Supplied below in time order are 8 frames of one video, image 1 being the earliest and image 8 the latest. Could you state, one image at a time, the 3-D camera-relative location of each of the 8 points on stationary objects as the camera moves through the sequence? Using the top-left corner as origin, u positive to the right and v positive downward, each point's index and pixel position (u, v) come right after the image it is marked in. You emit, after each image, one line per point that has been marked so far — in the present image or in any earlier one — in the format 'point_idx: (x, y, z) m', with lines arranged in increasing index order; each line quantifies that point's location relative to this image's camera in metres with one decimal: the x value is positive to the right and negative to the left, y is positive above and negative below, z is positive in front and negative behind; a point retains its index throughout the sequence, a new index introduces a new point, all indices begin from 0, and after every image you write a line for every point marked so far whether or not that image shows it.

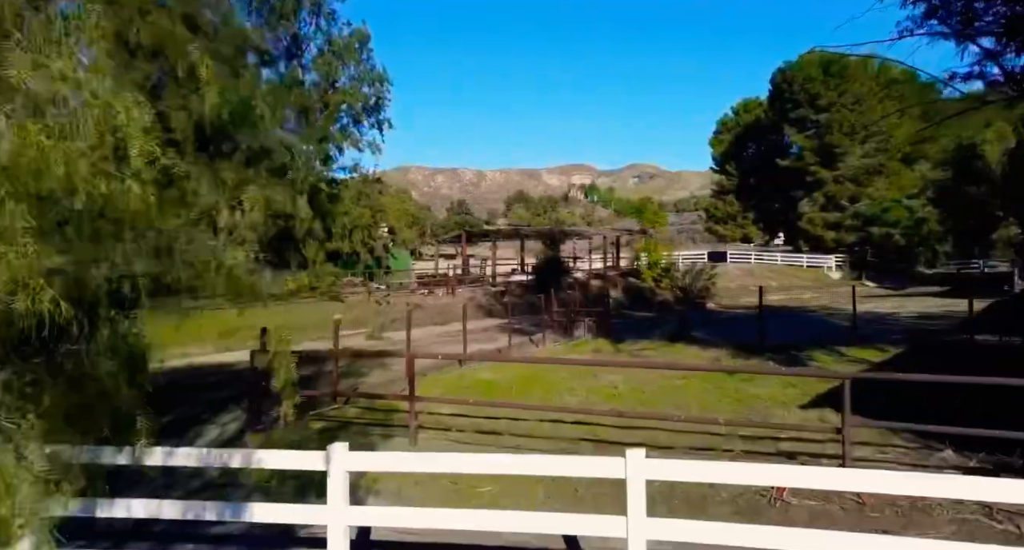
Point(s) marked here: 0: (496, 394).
0: (-0.2, -1.9, +9.7) m
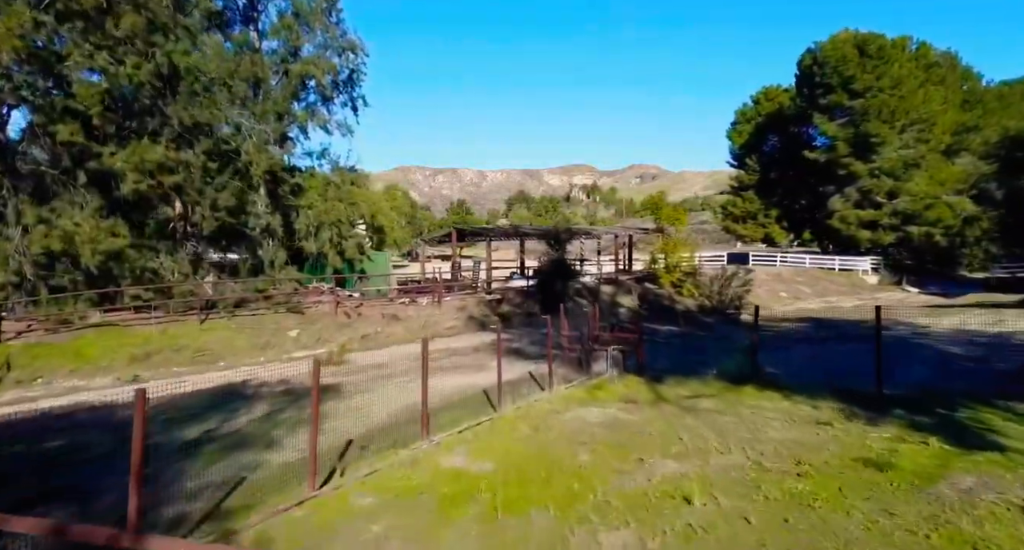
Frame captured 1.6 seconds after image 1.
0: (-0.4, -2.1, +5.3) m
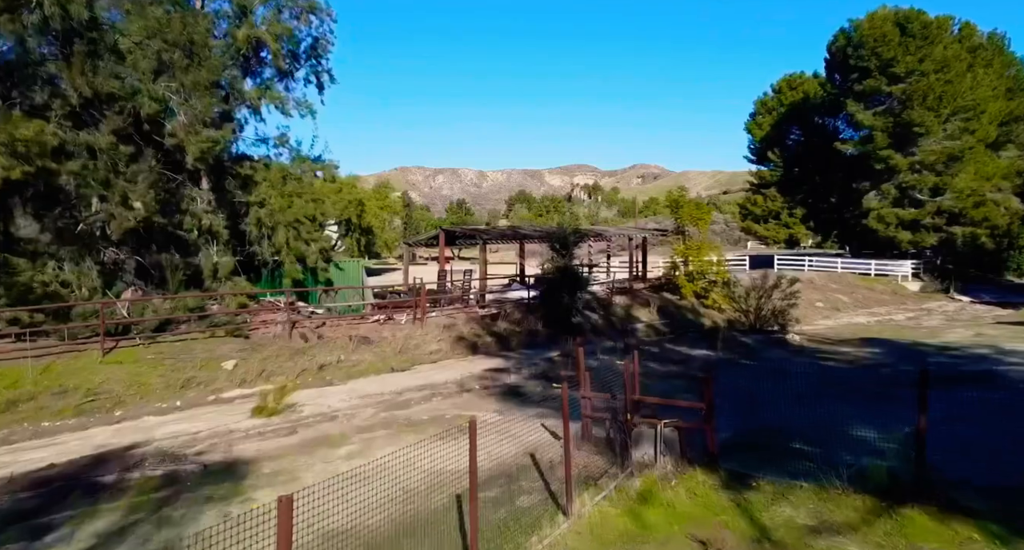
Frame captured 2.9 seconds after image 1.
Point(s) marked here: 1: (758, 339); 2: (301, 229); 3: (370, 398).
0: (-0.5, -2.4, +1.1) m
1: (+7.9, -2.1, +19.8) m
2: (-6.5, +1.4, +19.3) m
3: (-3.1, -2.7, +13.4) m
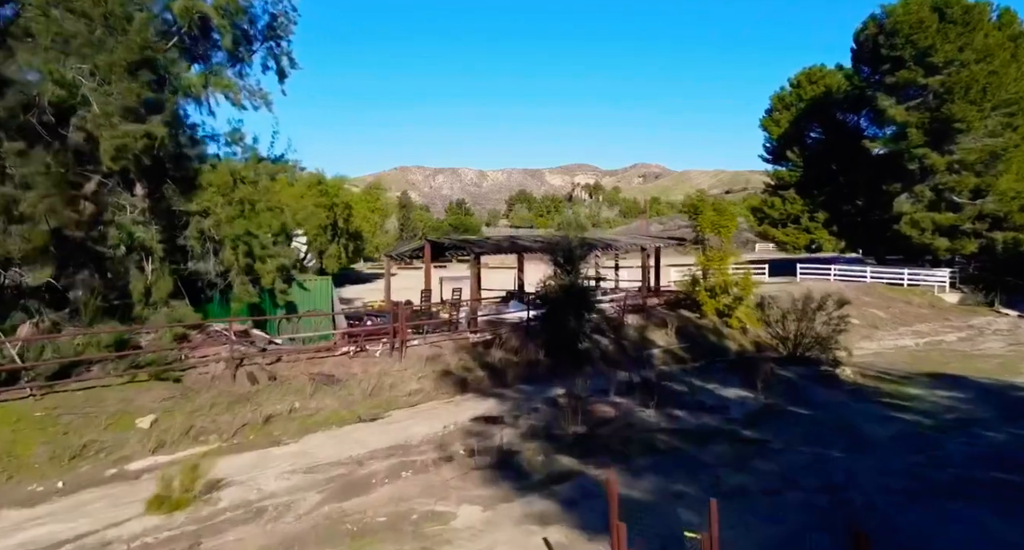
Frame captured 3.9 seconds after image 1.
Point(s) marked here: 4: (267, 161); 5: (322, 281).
0: (-0.6, -3.0, -2.1) m
1: (+7.8, -2.7, +16.6) m
2: (-6.7, +0.8, +16.1) m
3: (-3.2, -3.3, +10.2) m
4: (-7.0, +3.3, +17.7) m
5: (-5.4, -0.2, +17.7) m
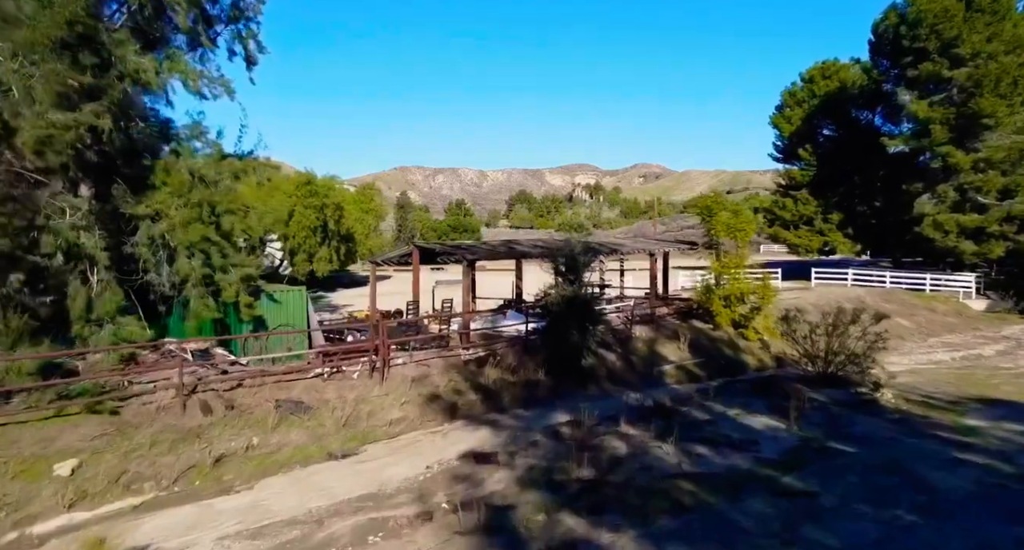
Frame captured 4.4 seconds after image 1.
0: (-0.7, -3.3, -4.0) m
1: (+7.7, -2.9, +14.6) m
2: (-6.7, +0.6, +14.1) m
3: (-3.3, -3.6, +8.3) m
4: (-7.1, +3.0, +15.8) m
5: (-5.5, -0.4, +15.7) m
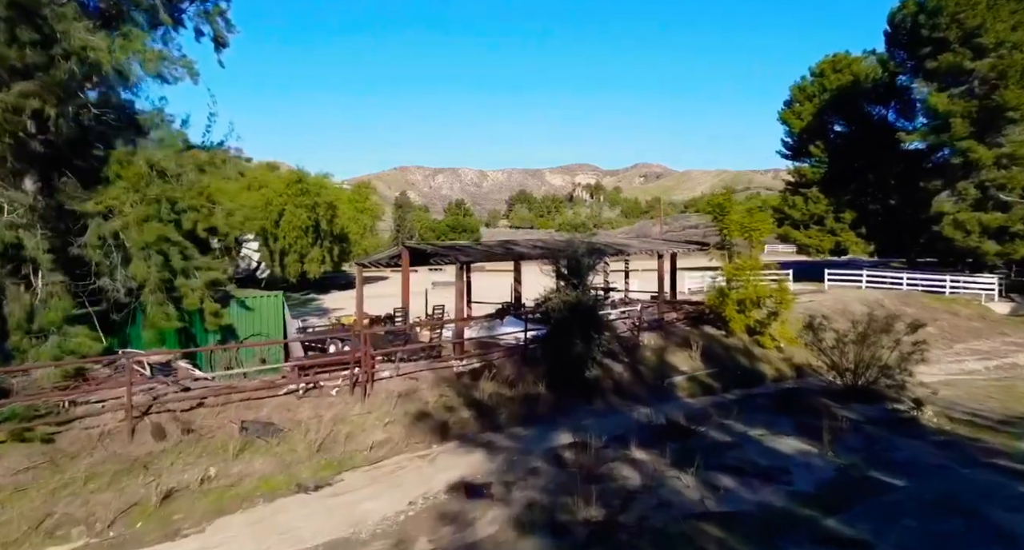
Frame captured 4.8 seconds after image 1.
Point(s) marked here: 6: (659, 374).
0: (-0.8, -3.4, -5.5) m
1: (+7.6, -3.0, +13.1) m
2: (-6.8, +0.5, +12.6) m
3: (-3.4, -3.6, +6.8) m
4: (-7.2, +2.9, +14.3) m
5: (-5.6, -0.5, +14.2) m
6: (+4.2, -2.8, +17.6) m
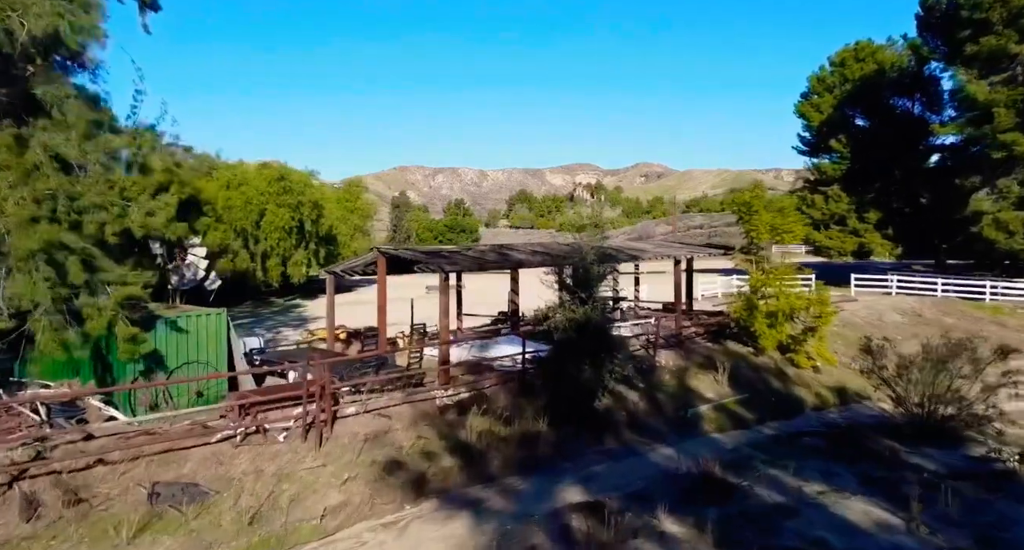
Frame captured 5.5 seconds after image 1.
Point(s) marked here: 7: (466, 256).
0: (-0.9, -3.6, -8.2) m
1: (+7.5, -3.3, +10.5) m
2: (-6.9, +0.2, +10.0) m
3: (-3.5, -3.9, +4.2) m
4: (-7.3, +2.7, +11.6) m
5: (-5.7, -0.8, +11.6) m
6: (+4.1, -3.1, +14.9) m
7: (-1.1, +0.5, +15.2) m
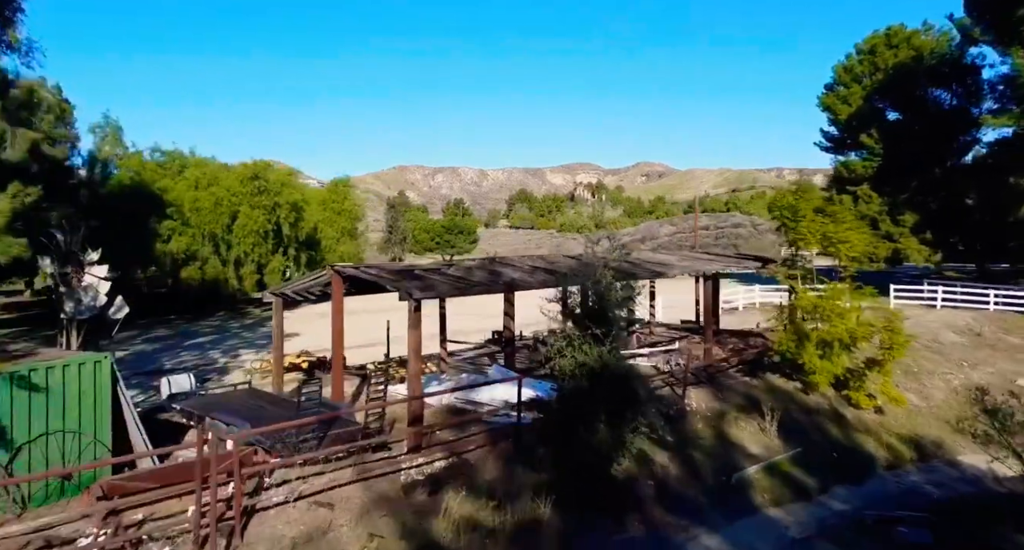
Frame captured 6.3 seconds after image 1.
0: (-1.0, -4.1, -11.4) m
1: (+7.4, -3.7, +7.2) m
2: (-7.1, -0.3, +6.7) m
3: (-3.6, -4.4, +0.9) m
4: (-7.4, +2.2, +8.4) m
5: (-5.8, -1.3, +8.3) m
6: (+4.0, -3.5, +11.7) m
7: (-1.3, 0.0, +11.9) m
